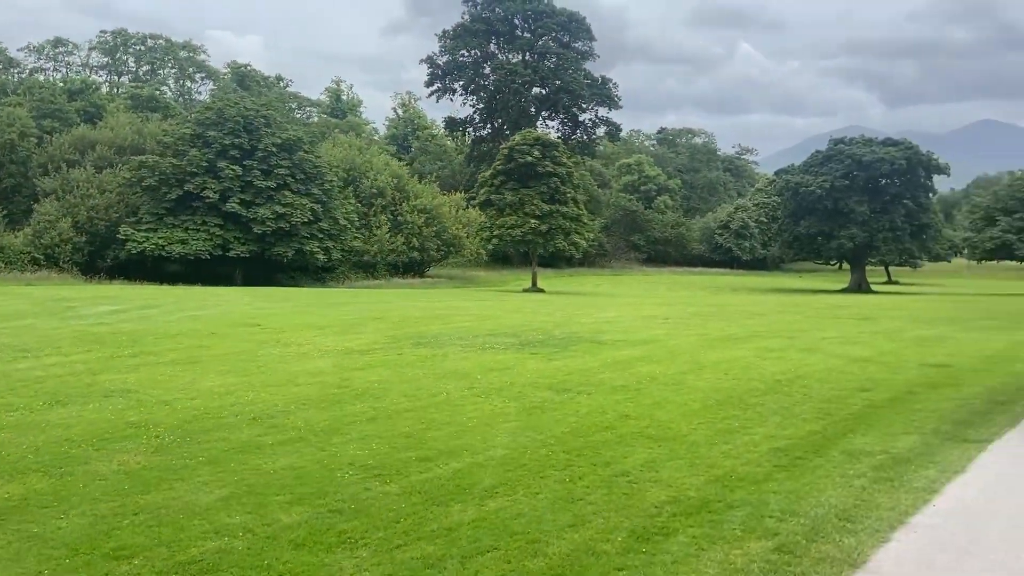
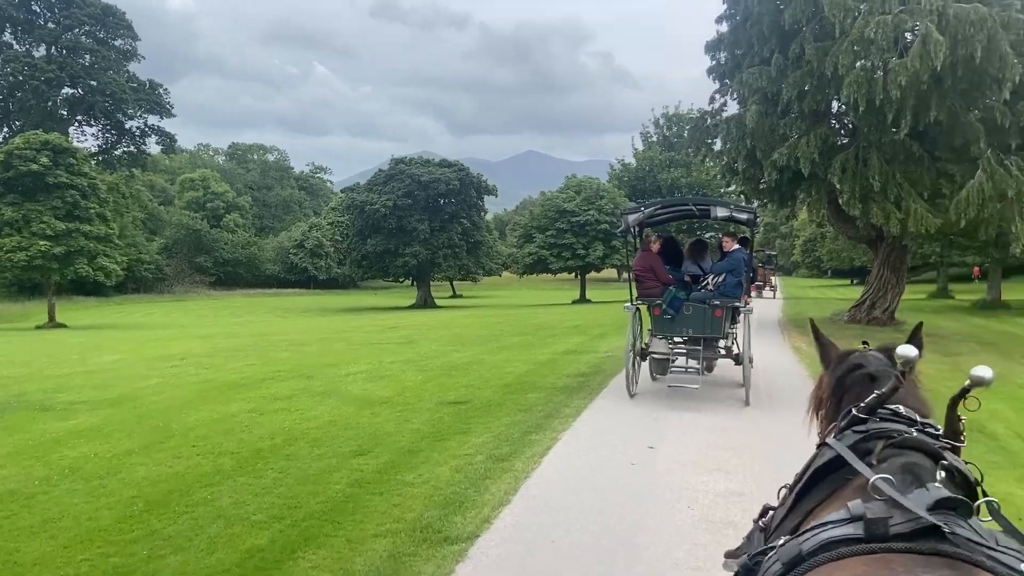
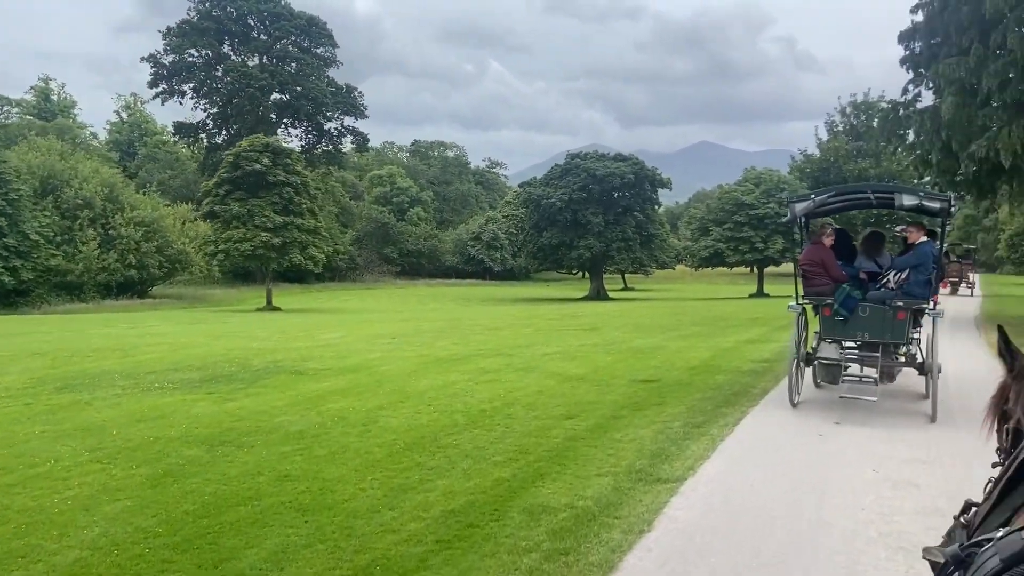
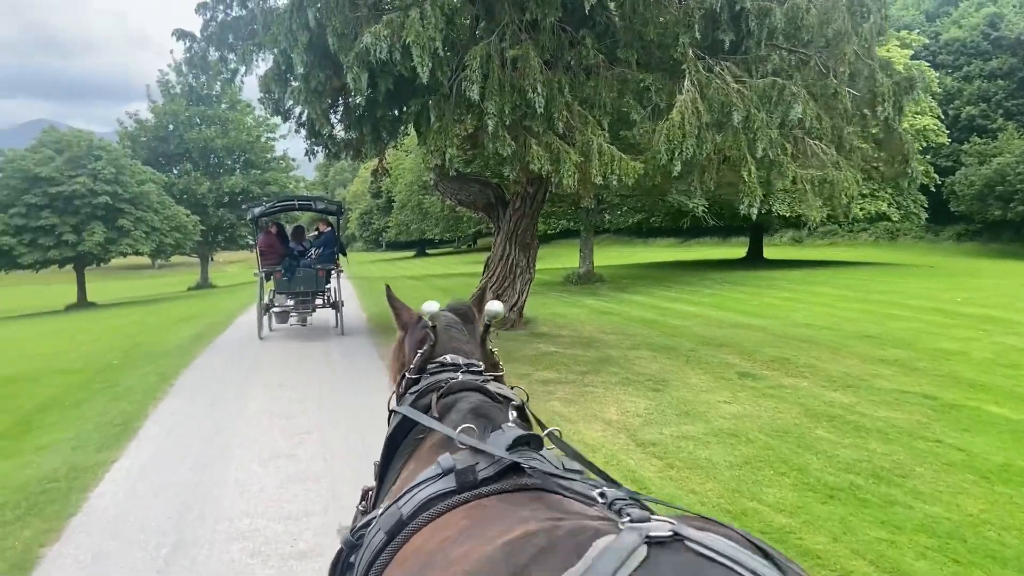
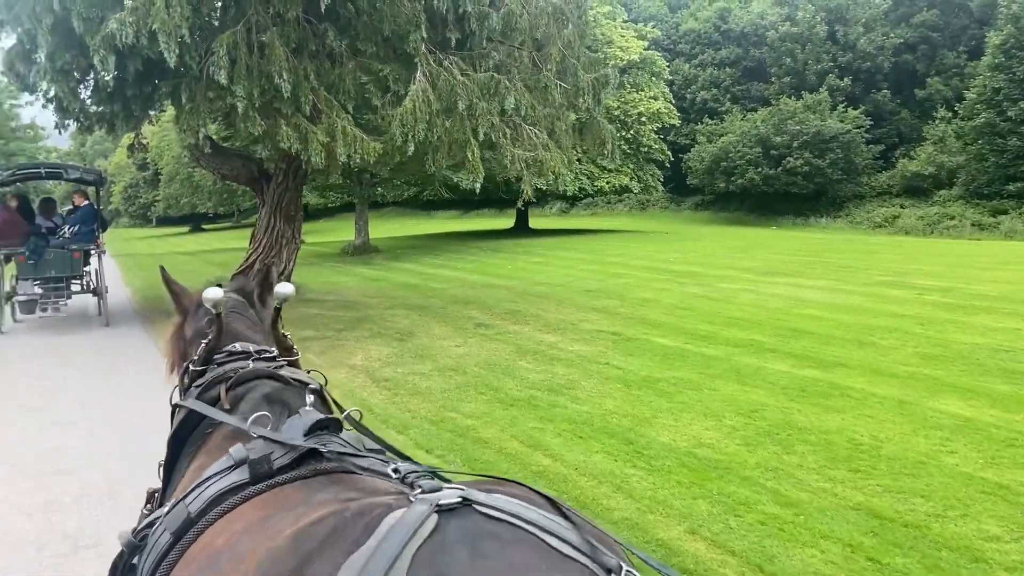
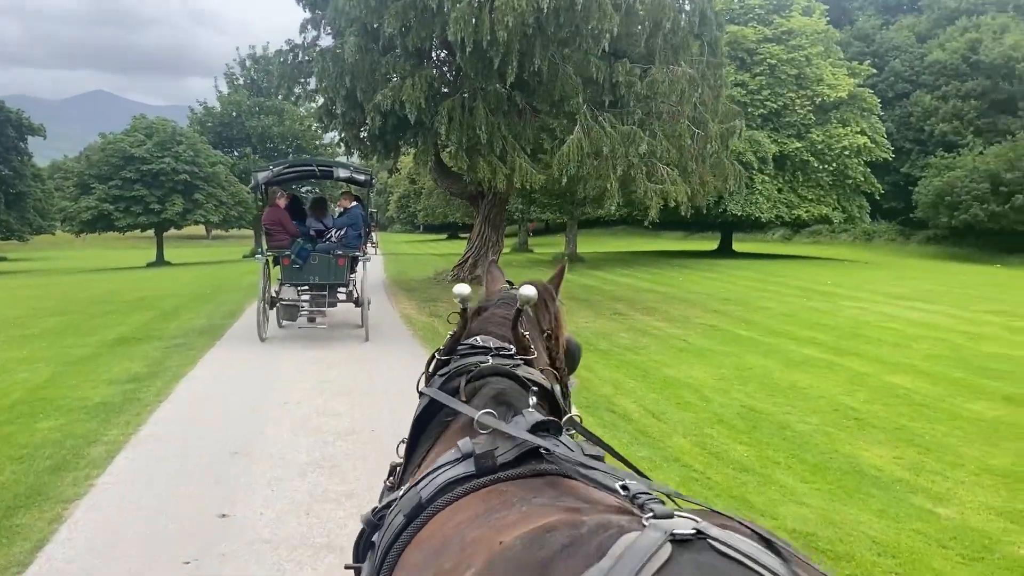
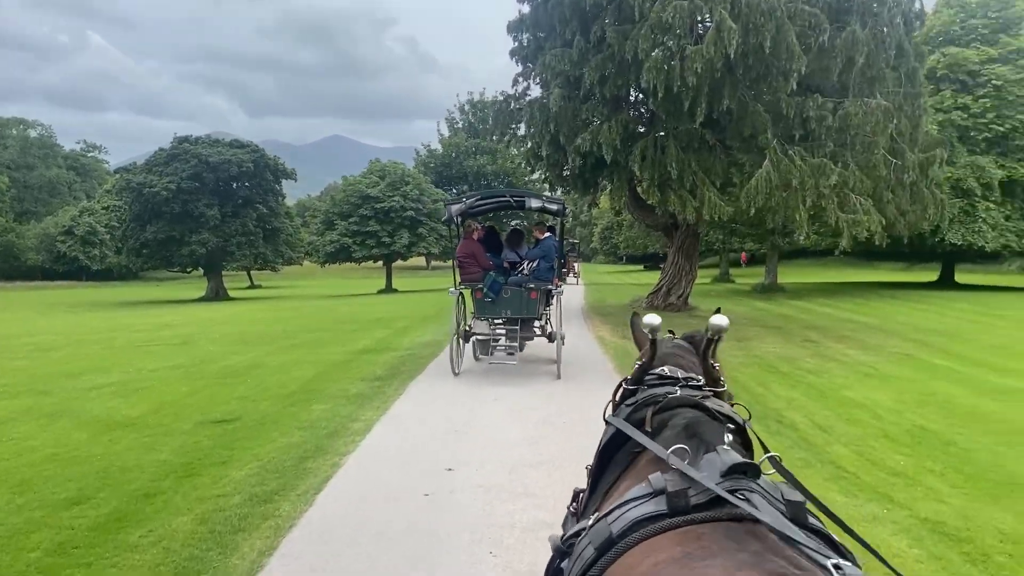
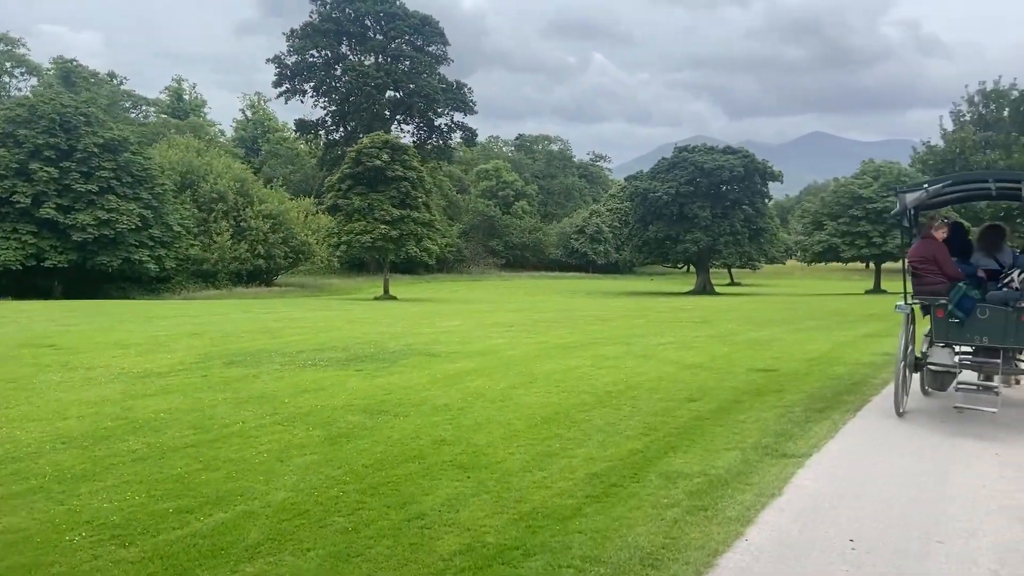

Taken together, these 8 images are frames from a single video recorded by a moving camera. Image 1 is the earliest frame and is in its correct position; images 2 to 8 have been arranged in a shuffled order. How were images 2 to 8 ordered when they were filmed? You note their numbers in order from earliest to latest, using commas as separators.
8, 3, 2, 7, 6, 5, 4
